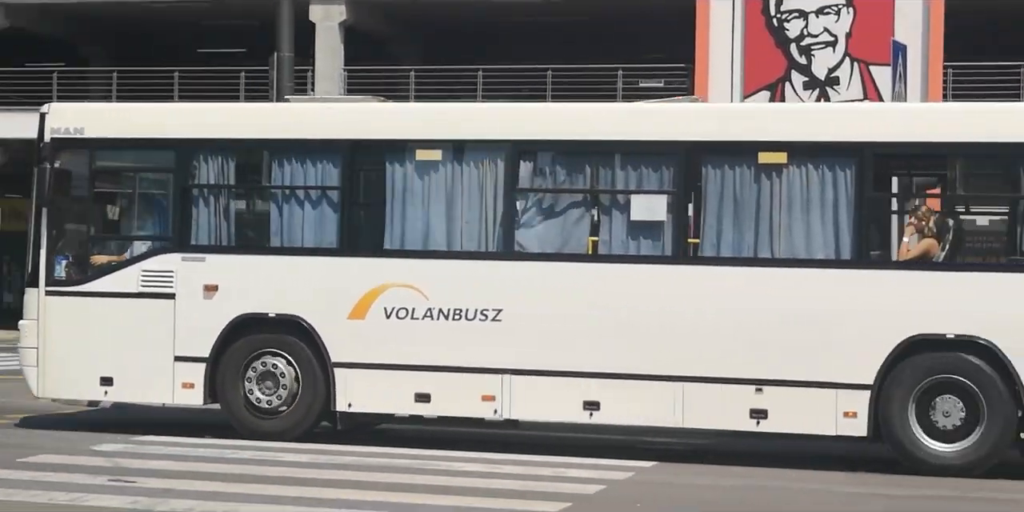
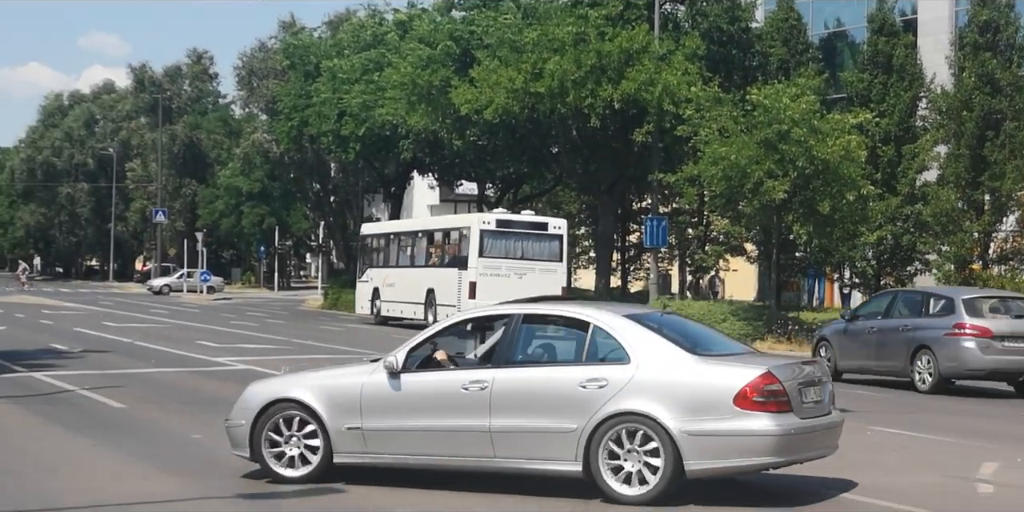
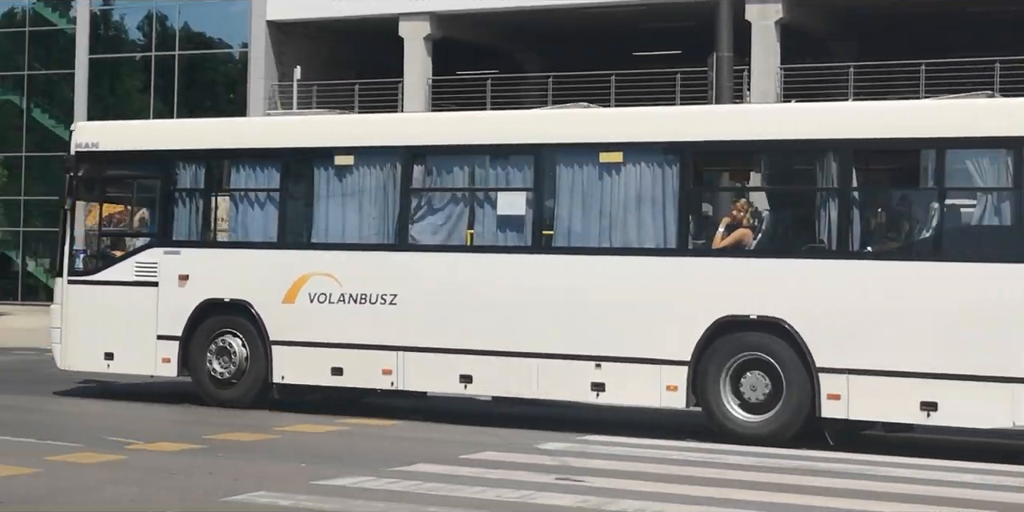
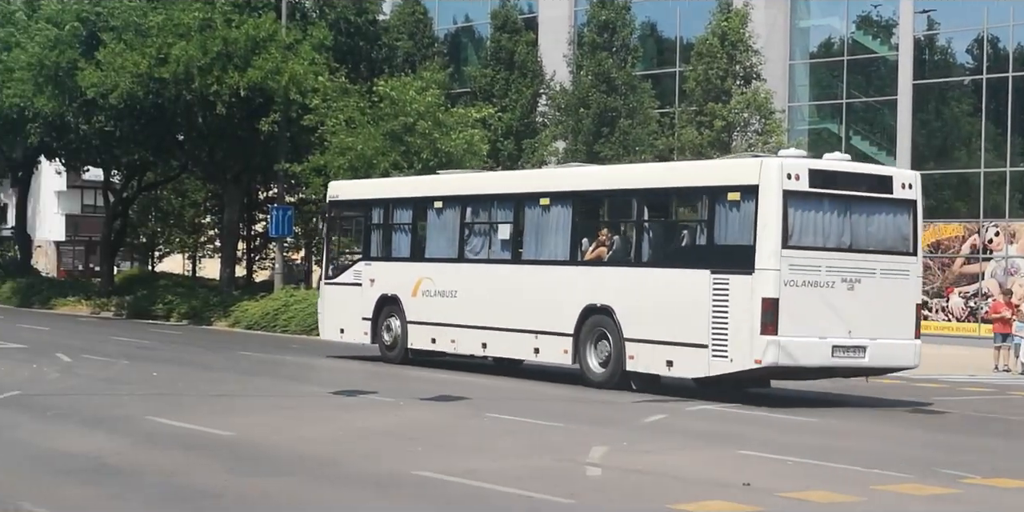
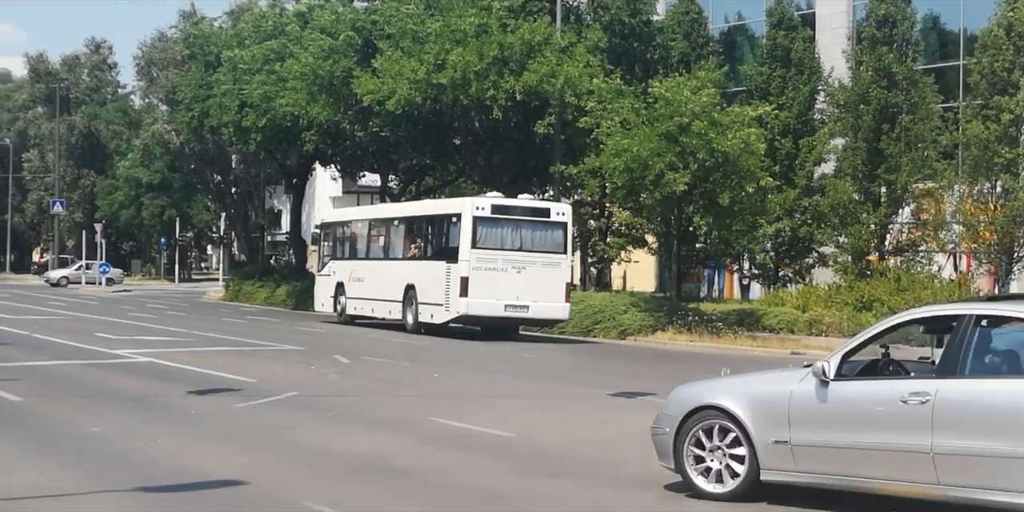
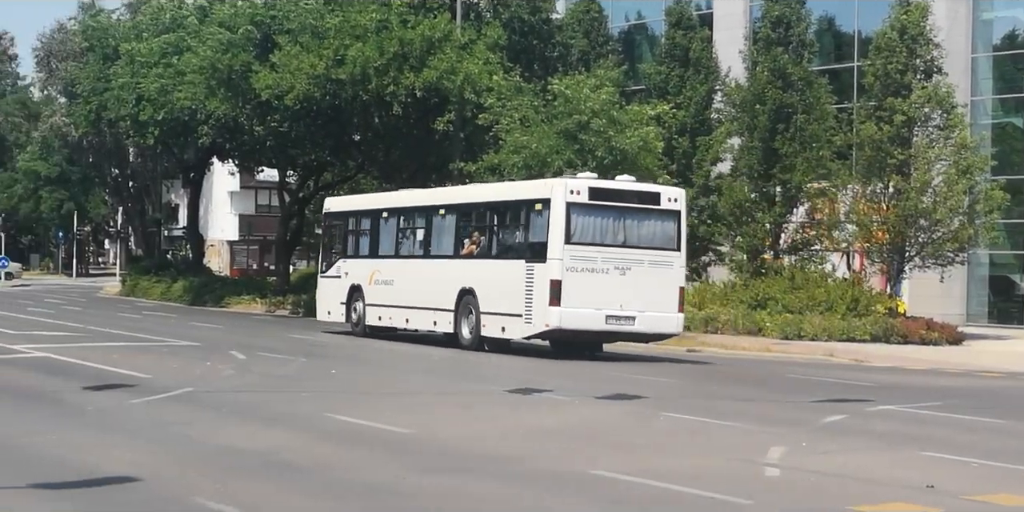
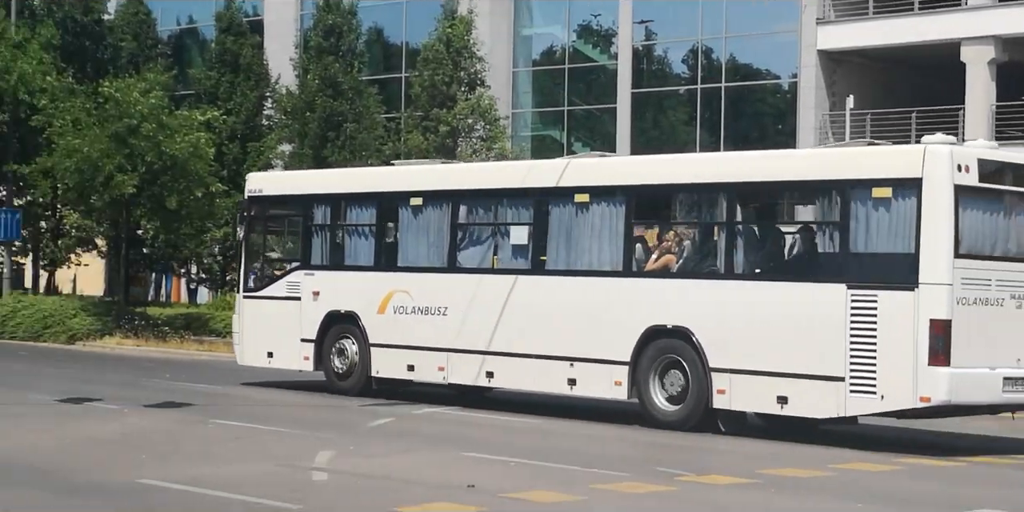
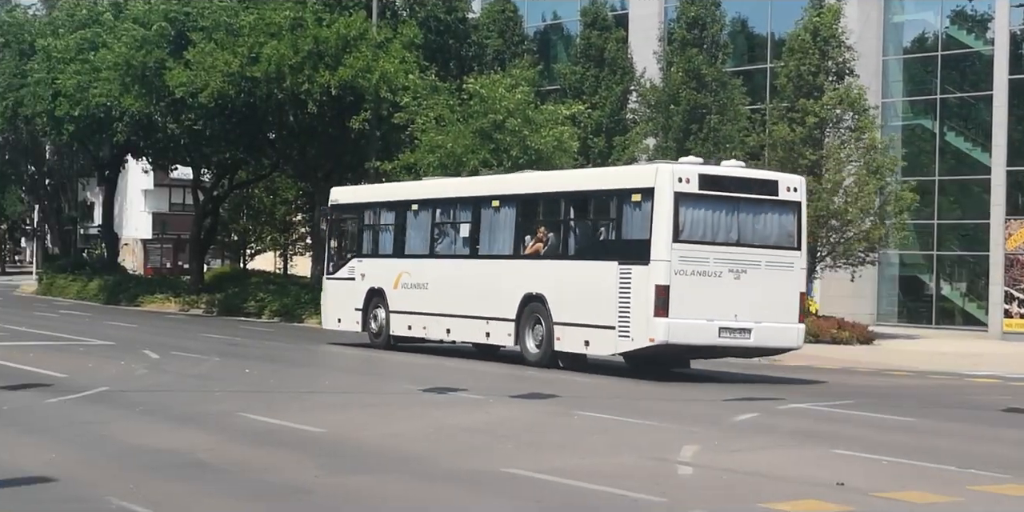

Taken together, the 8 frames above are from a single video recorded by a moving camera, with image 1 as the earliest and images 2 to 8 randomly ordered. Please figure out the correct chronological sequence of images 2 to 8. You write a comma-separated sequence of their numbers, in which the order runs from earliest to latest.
3, 7, 4, 8, 6, 5, 2
